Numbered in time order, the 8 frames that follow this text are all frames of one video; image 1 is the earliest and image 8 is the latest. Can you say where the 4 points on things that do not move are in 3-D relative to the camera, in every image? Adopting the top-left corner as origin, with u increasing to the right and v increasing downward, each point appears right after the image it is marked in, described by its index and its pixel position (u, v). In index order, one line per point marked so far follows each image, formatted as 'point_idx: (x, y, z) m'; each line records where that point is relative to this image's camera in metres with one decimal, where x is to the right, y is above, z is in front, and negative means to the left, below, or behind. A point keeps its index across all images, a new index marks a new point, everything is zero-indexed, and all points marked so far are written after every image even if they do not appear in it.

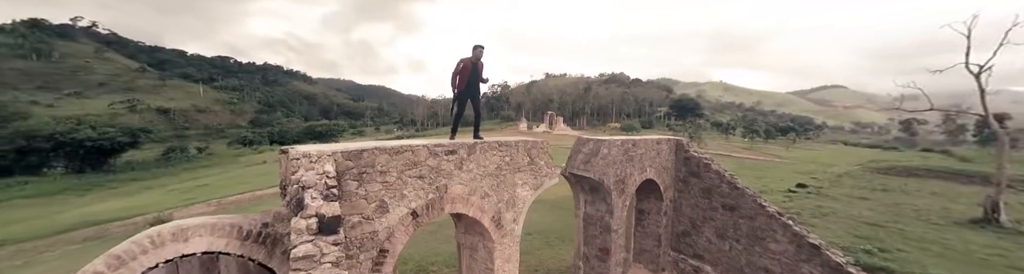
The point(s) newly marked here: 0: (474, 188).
0: (-0.5, -0.6, +3.6) m
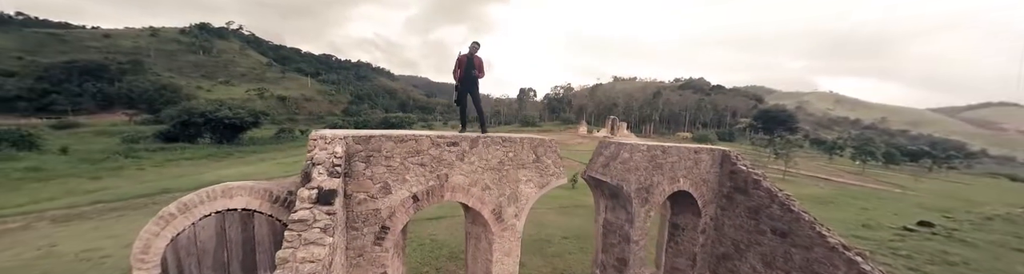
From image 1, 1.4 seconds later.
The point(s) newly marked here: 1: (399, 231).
0: (-0.5, -0.6, +3.7) m
1: (-1.4, -1.1, +3.4) m
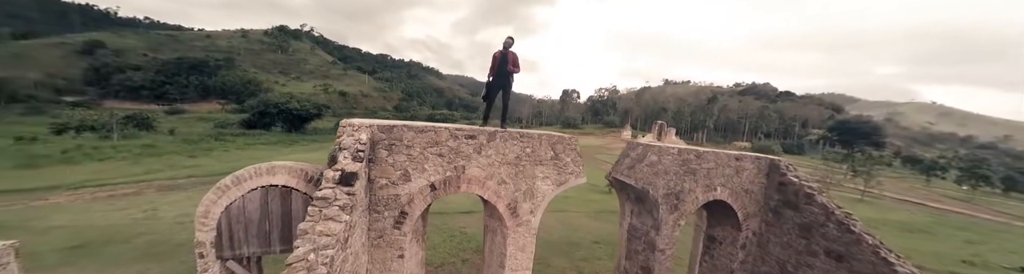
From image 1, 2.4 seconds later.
0: (-0.3, -0.5, +3.8) m
1: (-1.2, -1.0, +3.6) m
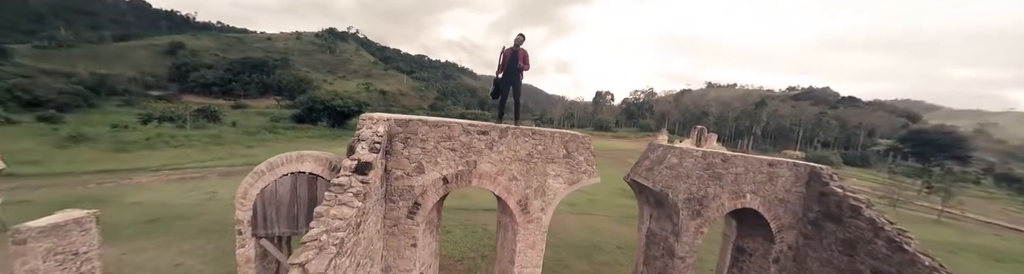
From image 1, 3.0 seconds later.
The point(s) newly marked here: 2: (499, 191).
0: (-0.1, -0.4, +3.8) m
1: (-1.1, -0.9, +3.7) m
2: (-0.2, -0.7, +3.8) m
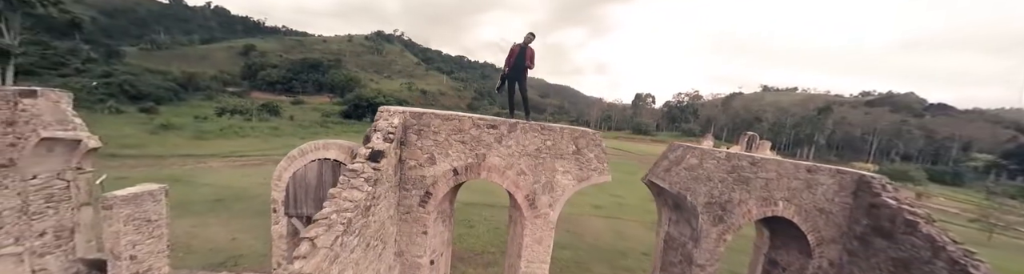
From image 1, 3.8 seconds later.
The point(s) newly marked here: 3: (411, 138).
0: (0.0, -0.3, +3.8) m
1: (-1.0, -0.8, +3.9) m
2: (-0.1, -0.6, +3.8) m
3: (-1.3, 0.0, +3.8) m
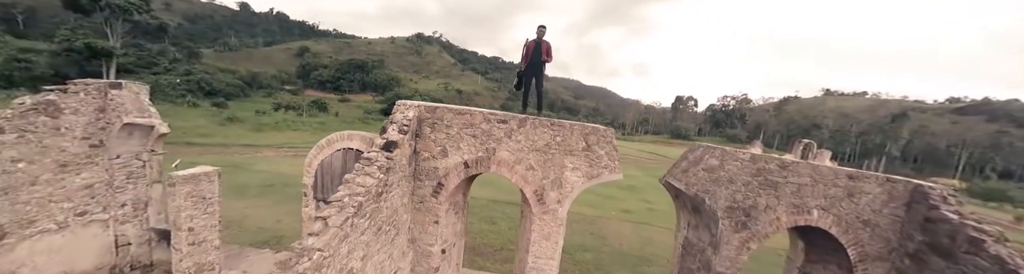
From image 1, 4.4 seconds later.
0: (+0.1, -0.3, +3.9) m
1: (-0.9, -0.7, +4.0) m
2: (0.0, -0.6, +3.9) m
3: (-1.2, +0.1, +4.0) m
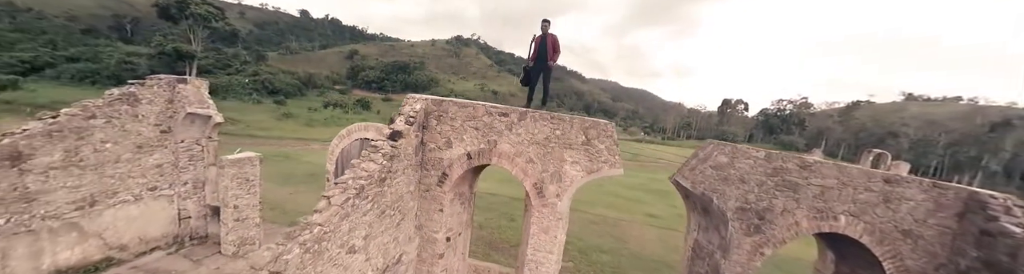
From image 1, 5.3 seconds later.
0: (+0.1, -0.2, +3.9) m
1: (-0.8, -0.6, +4.2) m
2: (0.0, -0.5, +4.0) m
3: (-1.2, +0.2, +4.2) m
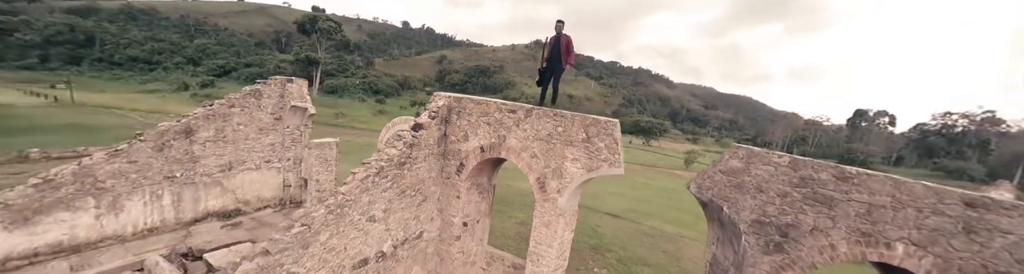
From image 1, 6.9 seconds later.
0: (+0.2, -0.1, +4.2) m
1: (-0.7, -0.5, +4.7) m
2: (+0.1, -0.4, +4.2) m
3: (-1.0, +0.3, +4.7) m
